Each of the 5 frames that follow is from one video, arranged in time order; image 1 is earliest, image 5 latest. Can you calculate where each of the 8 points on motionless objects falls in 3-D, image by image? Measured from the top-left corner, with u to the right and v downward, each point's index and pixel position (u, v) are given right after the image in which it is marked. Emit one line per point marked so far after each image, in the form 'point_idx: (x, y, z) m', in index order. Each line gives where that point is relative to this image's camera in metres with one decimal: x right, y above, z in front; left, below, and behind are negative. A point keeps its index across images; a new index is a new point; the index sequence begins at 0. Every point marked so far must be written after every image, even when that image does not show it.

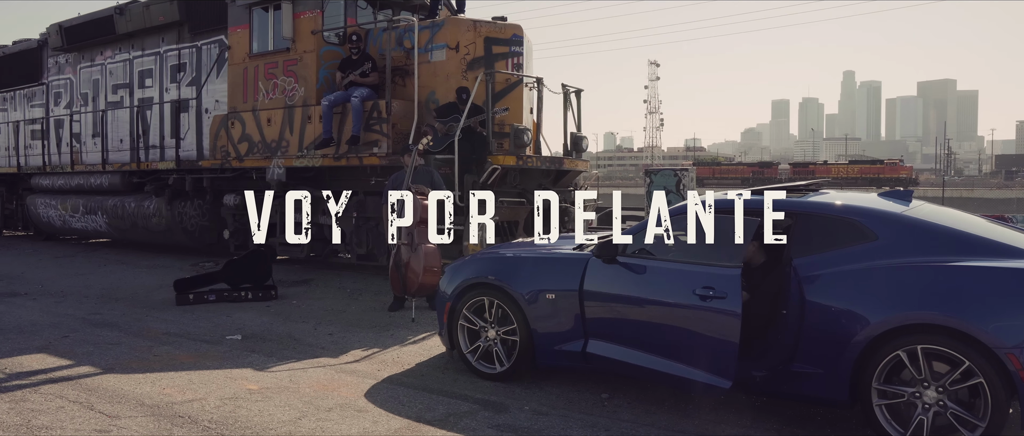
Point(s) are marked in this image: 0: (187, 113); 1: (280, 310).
0: (-5.6, +1.8, +12.7) m
1: (-2.7, -1.1, +8.6) m
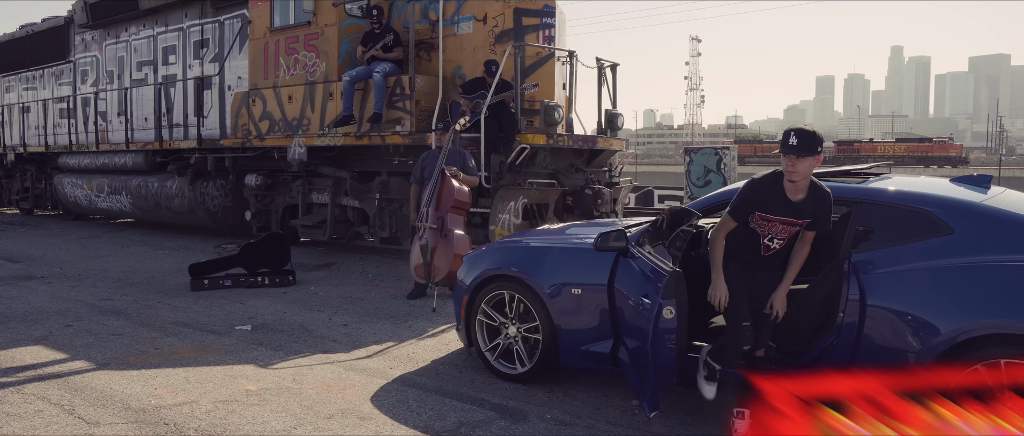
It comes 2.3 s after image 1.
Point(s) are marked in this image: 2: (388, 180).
0: (-5.1, +2.1, +12.3) m
1: (-2.4, -0.9, +8.2) m
2: (-1.7, +0.5, +10.0) m
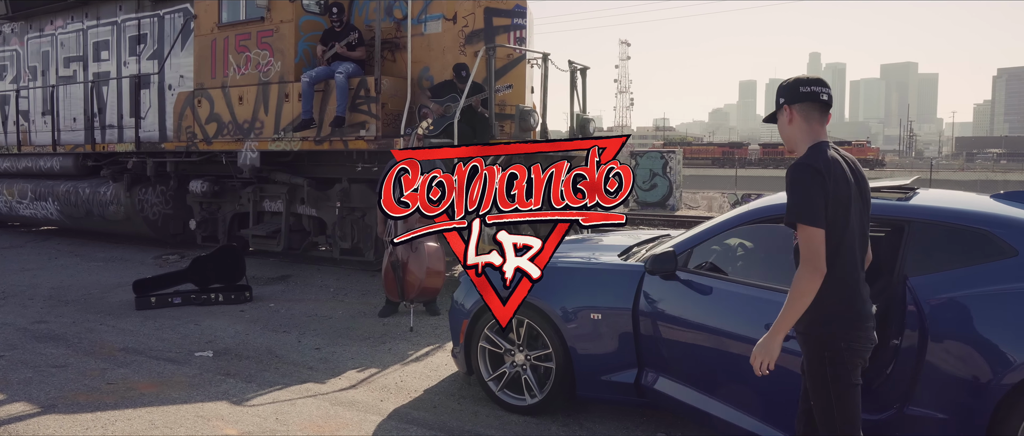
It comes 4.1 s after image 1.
0: (-5.7, +2.0, +11.4) m
1: (-2.6, -1.0, +7.5) m
2: (-2.1, +0.4, +9.4) m
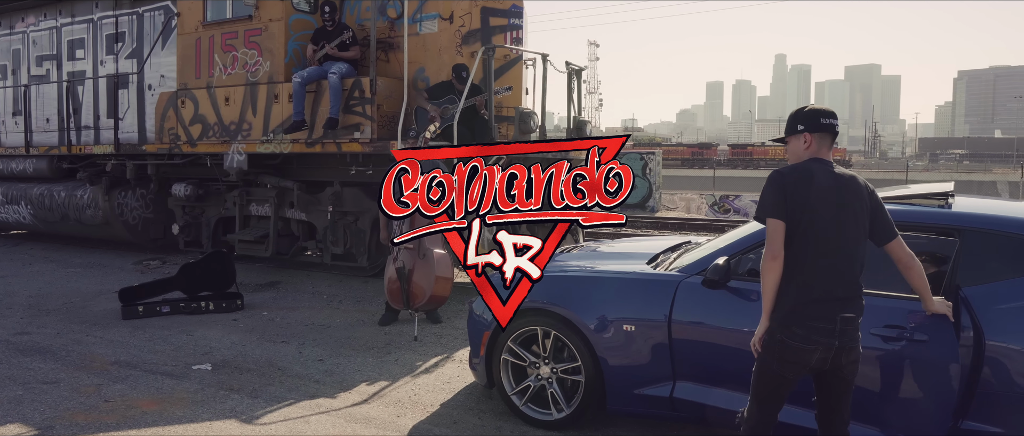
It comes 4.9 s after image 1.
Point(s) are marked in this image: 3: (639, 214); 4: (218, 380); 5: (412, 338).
0: (-5.8, +1.9, +11.0) m
1: (-2.6, -1.1, +7.3) m
2: (-2.1, +0.3, +9.2) m
3: (+3.4, +0.1, +19.4) m
4: (-2.2, -1.2, +5.4) m
5: (-0.9, -1.1, +6.7) m
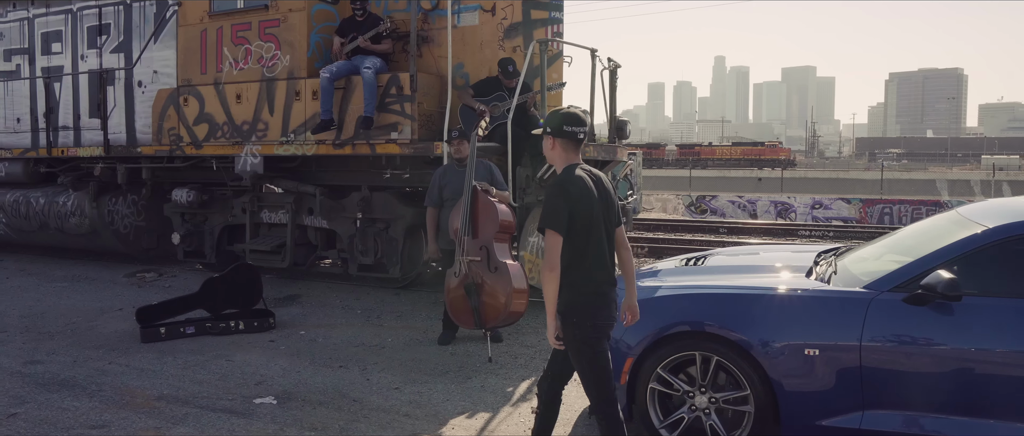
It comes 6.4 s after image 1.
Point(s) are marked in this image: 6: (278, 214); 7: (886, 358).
0: (-5.4, +1.8, +10.1) m
1: (-1.9, -1.2, +6.5) m
2: (-1.6, +0.3, +8.5) m
3: (+3.2, +0.1, +19.1) m
4: (-1.4, -1.3, +4.7) m
5: (-0.2, -1.2, +6.1) m
6: (-2.8, 0.0, +9.1) m
7: (+1.8, -0.7, +3.5) m
